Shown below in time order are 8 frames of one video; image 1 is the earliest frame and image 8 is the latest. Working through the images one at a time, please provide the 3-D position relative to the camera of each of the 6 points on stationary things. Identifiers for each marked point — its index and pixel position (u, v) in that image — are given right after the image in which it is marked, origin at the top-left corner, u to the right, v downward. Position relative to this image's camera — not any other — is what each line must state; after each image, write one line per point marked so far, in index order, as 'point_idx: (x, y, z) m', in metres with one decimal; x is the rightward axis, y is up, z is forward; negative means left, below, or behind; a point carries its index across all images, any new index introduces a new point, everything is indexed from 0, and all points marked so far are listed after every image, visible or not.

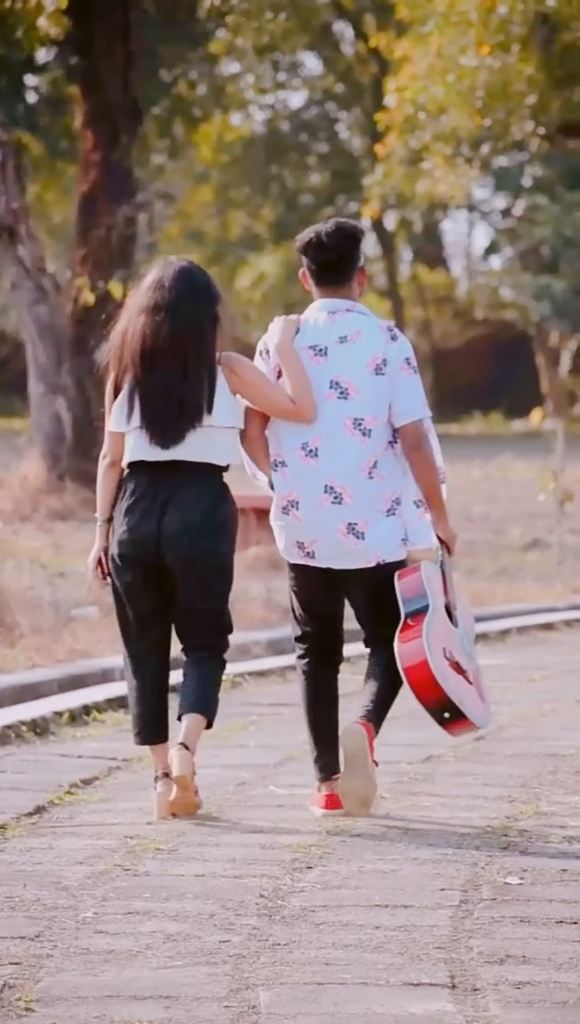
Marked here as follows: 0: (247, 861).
0: (-0.1, -0.9, +7.6) m
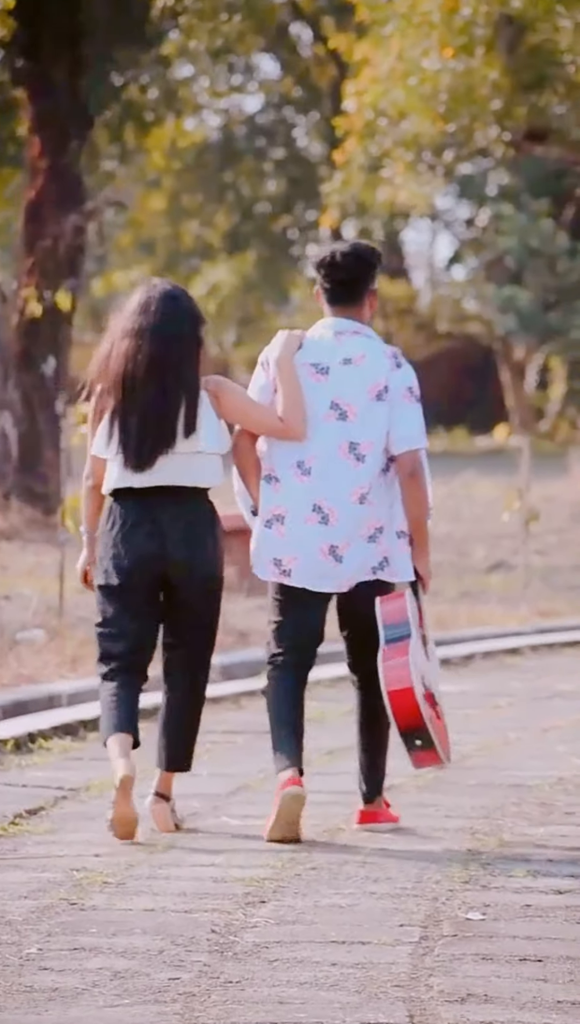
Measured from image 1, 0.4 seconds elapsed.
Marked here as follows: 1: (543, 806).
0: (-0.2, -1.0, +7.3) m
1: (+0.7, -0.8, +8.1) m
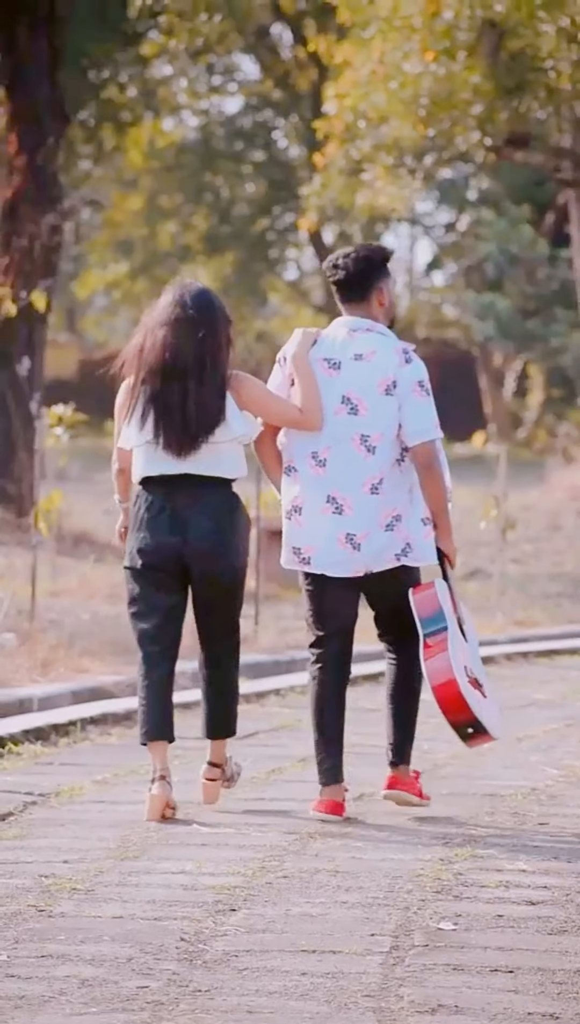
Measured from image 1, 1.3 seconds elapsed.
0: (-0.3, -1.0, +7.3) m
1: (+0.6, -0.9, +8.1) m
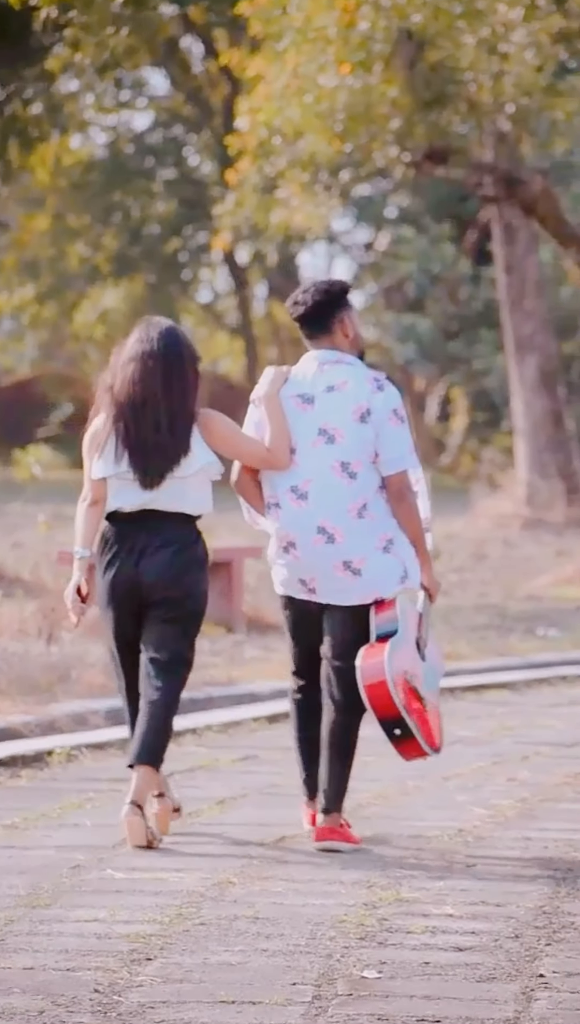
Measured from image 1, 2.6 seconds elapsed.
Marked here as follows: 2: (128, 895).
0: (-0.5, -1.1, +6.9) m
1: (+0.4, -0.9, +7.7) m
2: (-0.4, -1.0, +7.3) m
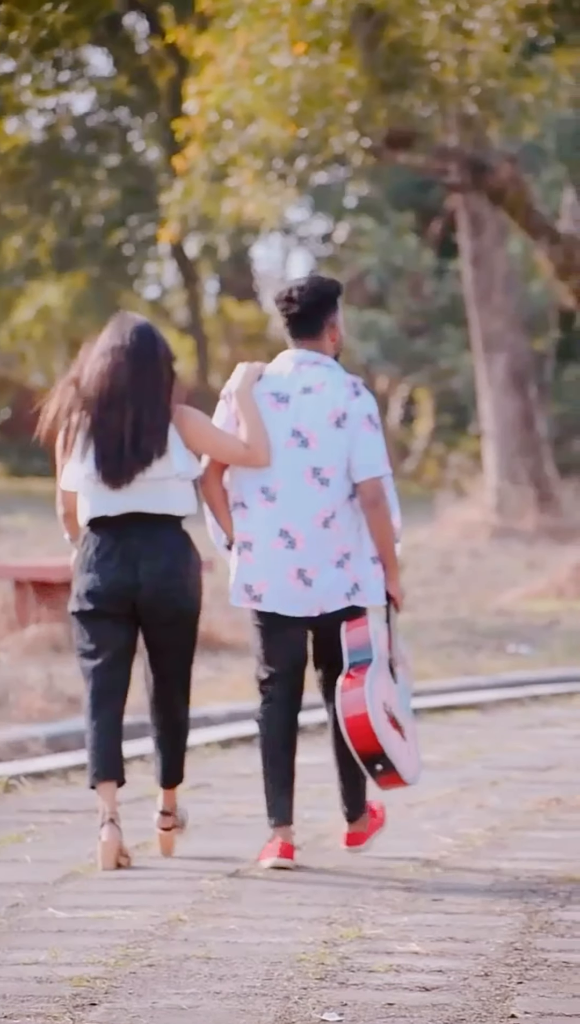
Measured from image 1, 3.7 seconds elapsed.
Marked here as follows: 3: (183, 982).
0: (-0.6, -1.1, +6.4) m
1: (+0.3, -1.0, +7.3) m
2: (-0.5, -1.0, +6.9) m
3: (-0.2, -1.1, +6.6) m
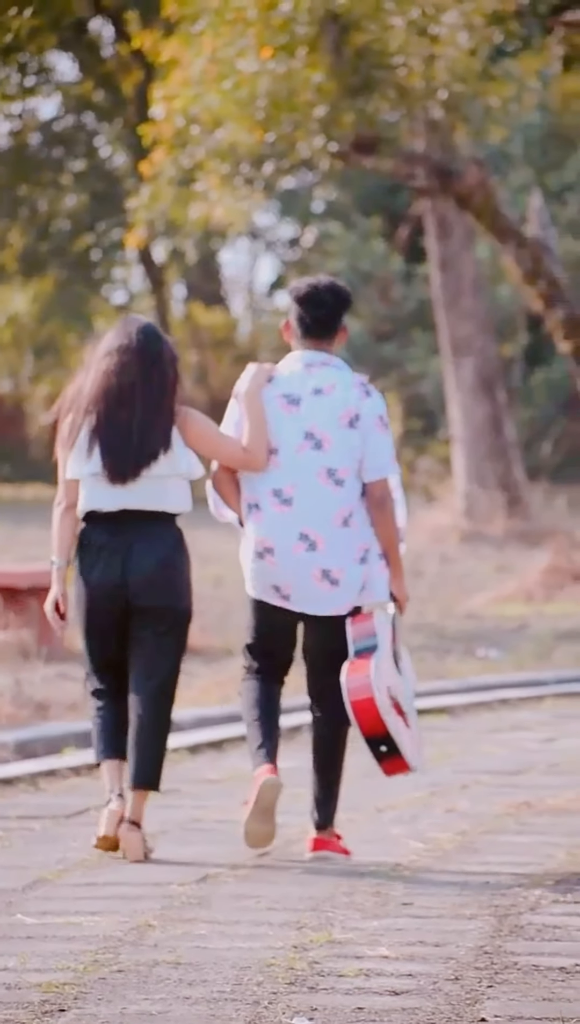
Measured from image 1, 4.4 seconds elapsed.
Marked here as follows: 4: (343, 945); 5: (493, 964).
0: (-0.7, -1.1, +6.4) m
1: (+0.2, -1.0, +7.3) m
2: (-0.6, -1.0, +6.9) m
3: (-0.3, -1.1, +6.6) m
4: (+0.1, -1.0, +6.8) m
5: (+0.5, -1.0, +6.6) m
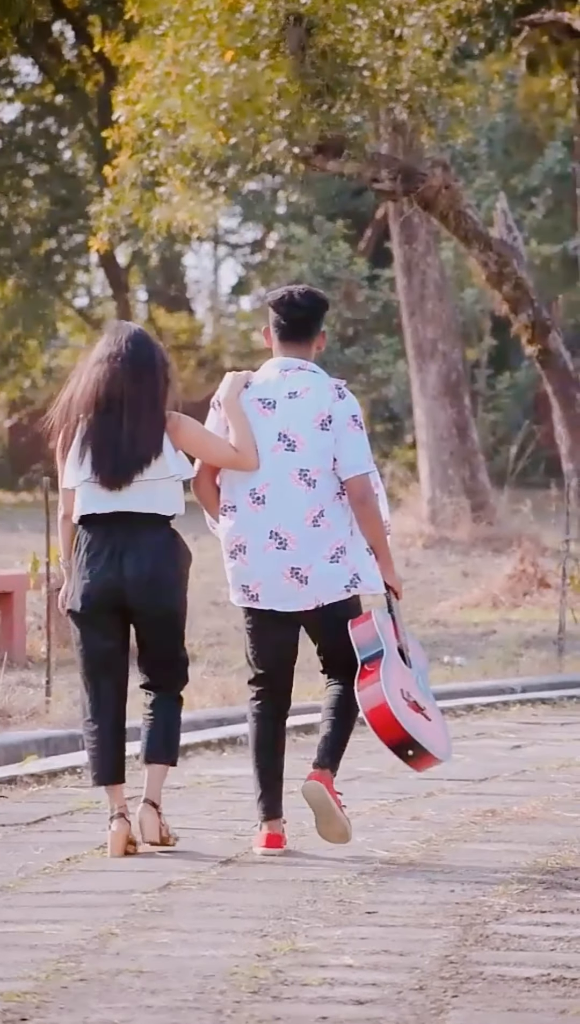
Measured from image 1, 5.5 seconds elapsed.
0: (-0.8, -1.1, +6.4) m
1: (+0.1, -1.0, +7.2) m
2: (-0.7, -1.0, +6.8) m
3: (-0.4, -1.1, +6.5) m
4: (0.0, -1.0, +6.8) m
5: (+0.4, -1.1, +6.5) m
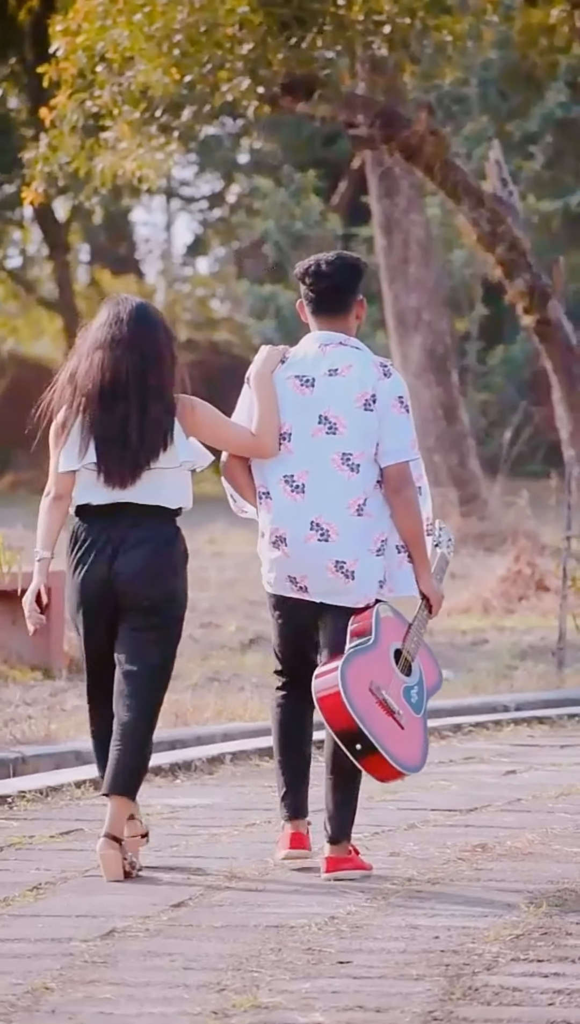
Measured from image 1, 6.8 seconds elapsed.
0: (-0.9, -1.1, +5.5) m
1: (+0.1, -1.0, +6.4) m
2: (-0.8, -1.0, +5.9) m
3: (-0.5, -1.1, +5.6) m
4: (0.0, -1.0, +5.9) m
5: (+0.3, -1.0, +5.7) m
